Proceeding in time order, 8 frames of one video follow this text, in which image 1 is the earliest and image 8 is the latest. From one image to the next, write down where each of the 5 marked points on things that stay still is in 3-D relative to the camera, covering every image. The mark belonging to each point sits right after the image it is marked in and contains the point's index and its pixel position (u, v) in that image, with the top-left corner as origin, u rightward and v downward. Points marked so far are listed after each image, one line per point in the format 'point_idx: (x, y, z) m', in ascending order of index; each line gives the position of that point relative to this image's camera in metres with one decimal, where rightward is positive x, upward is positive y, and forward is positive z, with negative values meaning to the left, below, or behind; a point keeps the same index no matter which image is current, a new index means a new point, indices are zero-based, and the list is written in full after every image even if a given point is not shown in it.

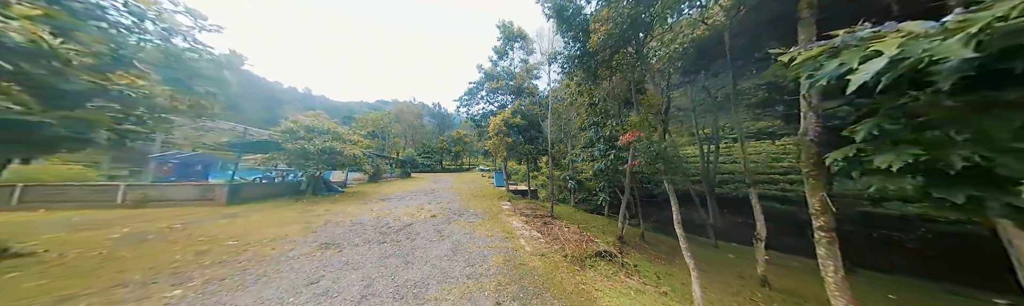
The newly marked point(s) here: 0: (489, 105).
0: (-1.7, +3.6, +12.3) m
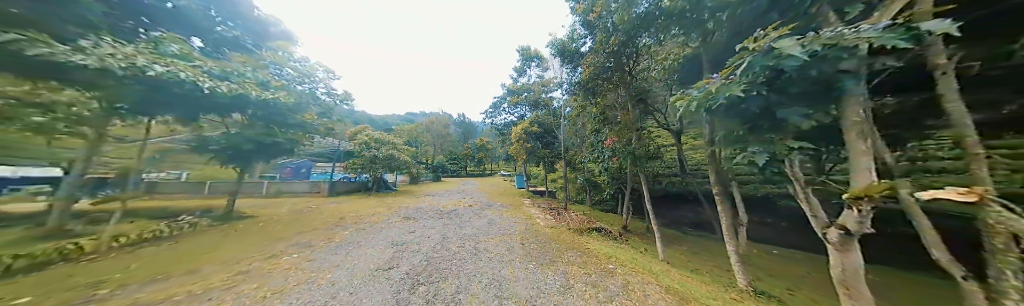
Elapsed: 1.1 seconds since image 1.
0: (-0.1, +3.2, +14.1) m
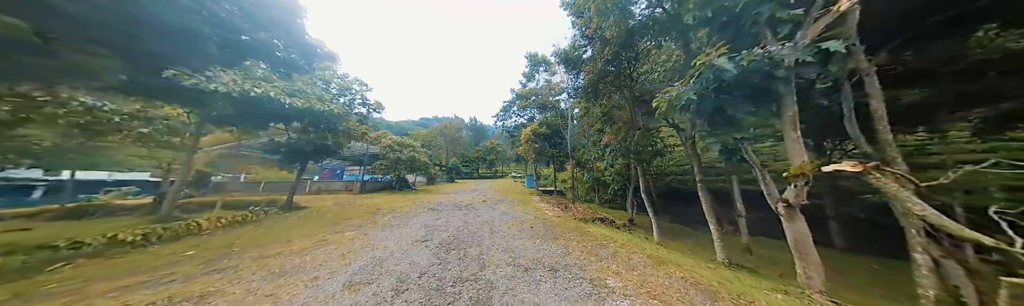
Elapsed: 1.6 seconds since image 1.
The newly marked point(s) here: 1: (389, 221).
0: (+0.8, +3.1, +14.8) m
1: (-3.9, -2.2, +5.3) m
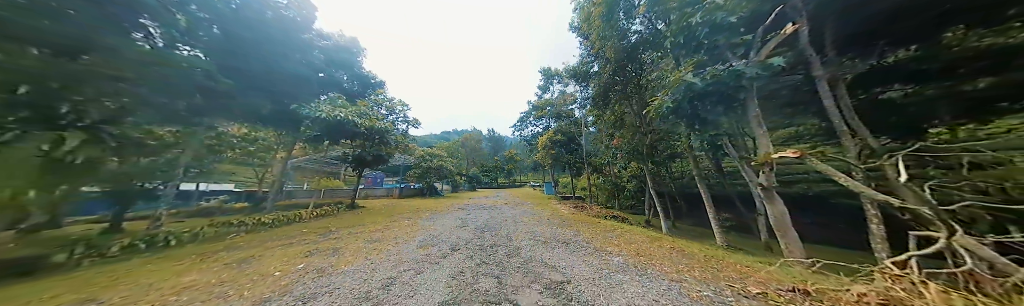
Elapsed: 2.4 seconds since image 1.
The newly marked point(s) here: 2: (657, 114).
0: (+2.4, +2.4, +15.7) m
1: (-3.2, -2.4, +6.5) m
2: (+3.0, +0.8, +3.4) m
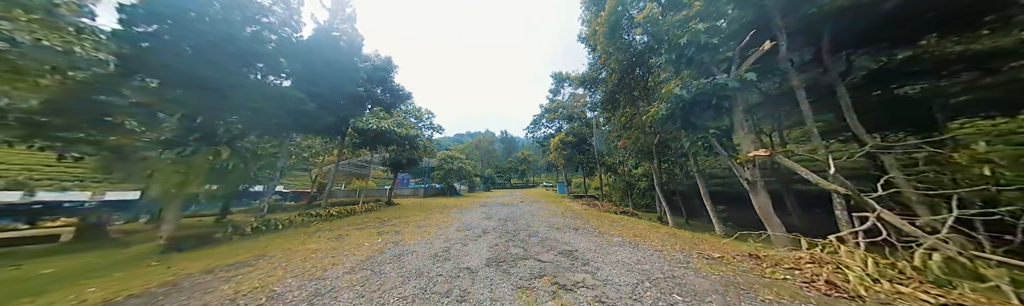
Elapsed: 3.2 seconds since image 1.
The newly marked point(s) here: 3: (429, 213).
0: (+3.6, +2.3, +16.3) m
1: (-2.4, -2.6, +7.4) m
2: (+3.5, +0.8, +3.9) m
3: (-3.5, -2.6, +7.1) m
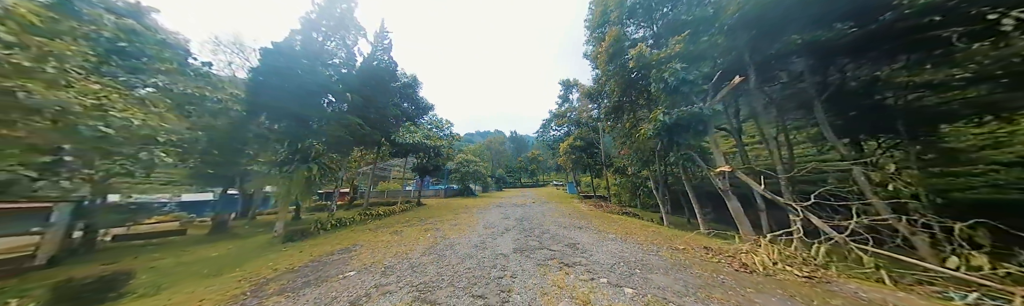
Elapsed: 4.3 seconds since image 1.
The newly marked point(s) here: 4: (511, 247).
0: (+4.7, +2.1, +17.0) m
1: (-1.7, -3.0, +8.6) m
2: (+3.9, +0.5, +4.7) m
3: (-2.9, -3.0, +8.4) m
4: (0.0, -2.0, +3.5) m
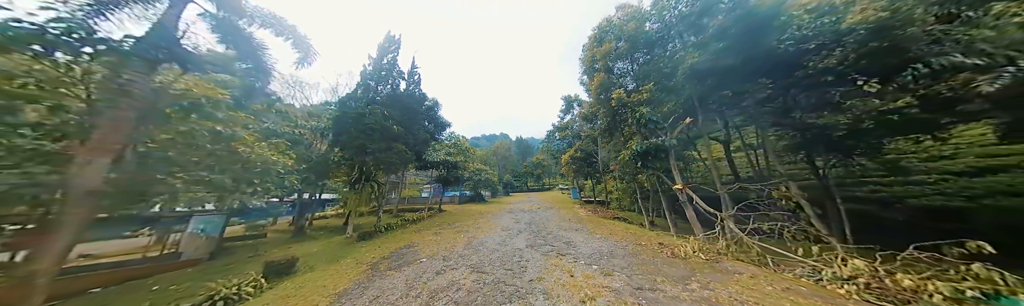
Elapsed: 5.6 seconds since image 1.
0: (+5.5, +1.3, +18.4) m
1: (-1.2, -3.9, +10.1) m
2: (+4.3, -0.2, +6.1) m
3: (-2.3, -3.9, +9.9) m
4: (+0.4, -2.8, +5.0) m
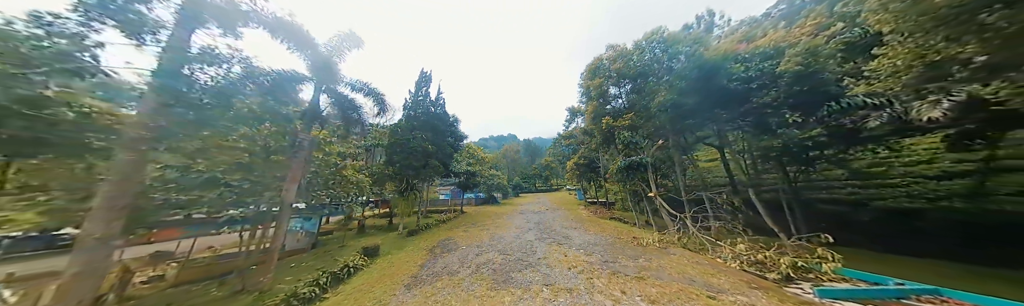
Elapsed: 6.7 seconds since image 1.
0: (+6.6, +0.7, +19.9) m
1: (-0.4, -4.6, +12.0) m
2: (+4.8, -0.9, +7.7) m
3: (-1.5, -4.6, +11.9) m
4: (+0.9, -3.5, +6.8) m
